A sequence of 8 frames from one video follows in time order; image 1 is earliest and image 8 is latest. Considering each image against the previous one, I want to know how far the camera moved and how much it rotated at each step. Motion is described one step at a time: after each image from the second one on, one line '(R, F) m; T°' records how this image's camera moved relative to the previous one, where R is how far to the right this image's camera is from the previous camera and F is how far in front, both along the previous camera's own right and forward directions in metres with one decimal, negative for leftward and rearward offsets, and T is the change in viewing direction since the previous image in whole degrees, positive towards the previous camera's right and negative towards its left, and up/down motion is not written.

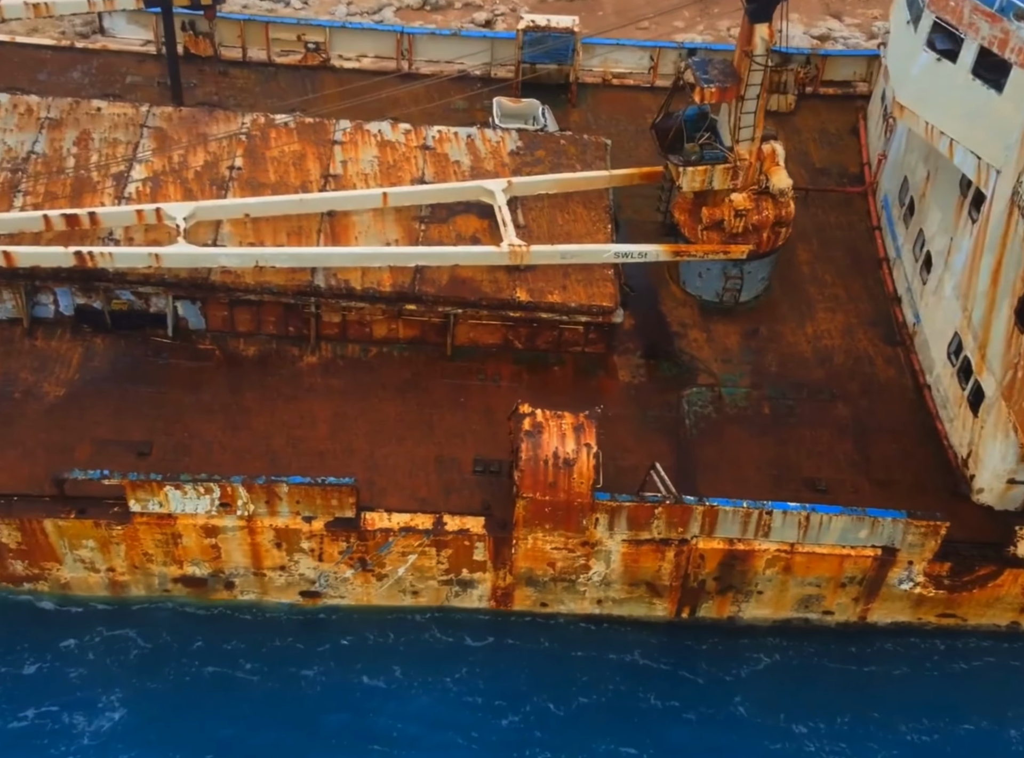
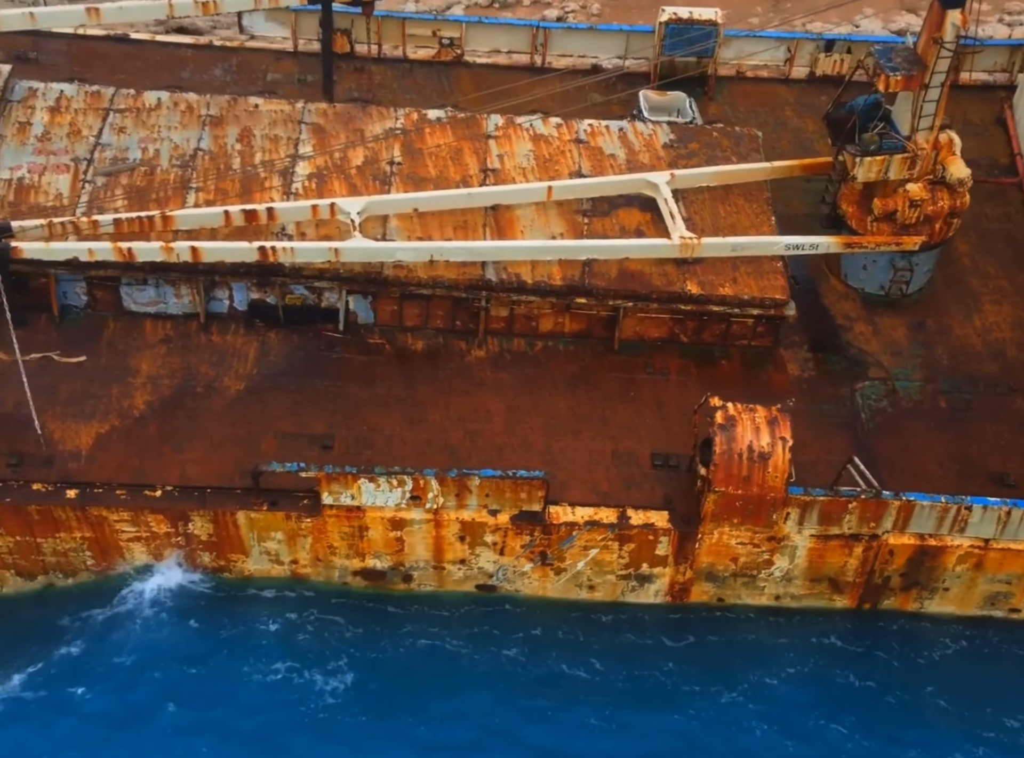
(-2.3, 0.0) m; -2°
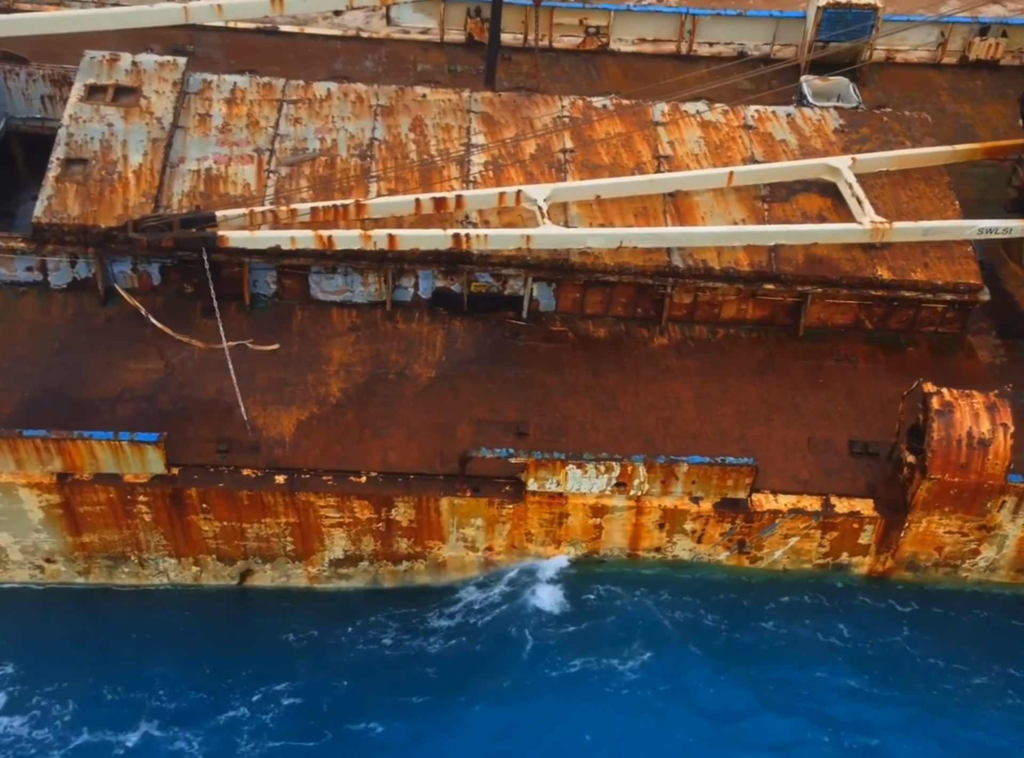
(-2.4, 0.0) m; -3°
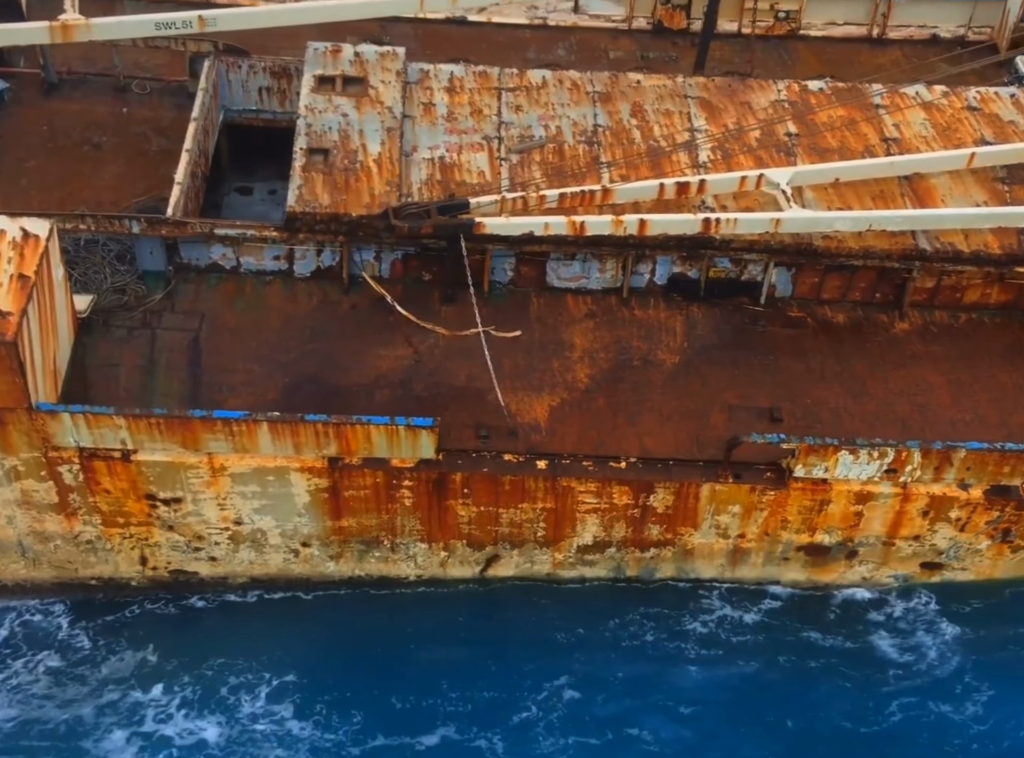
(-3.1, 0.0) m; -3°
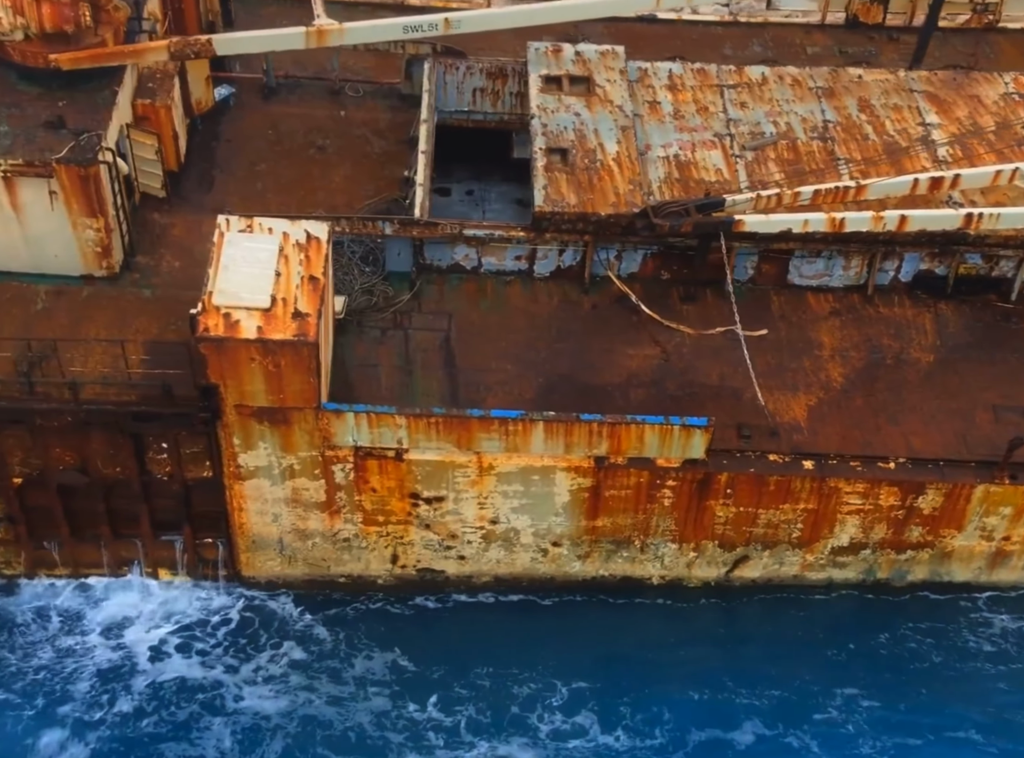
(-3.1, 0.0) m; -3°
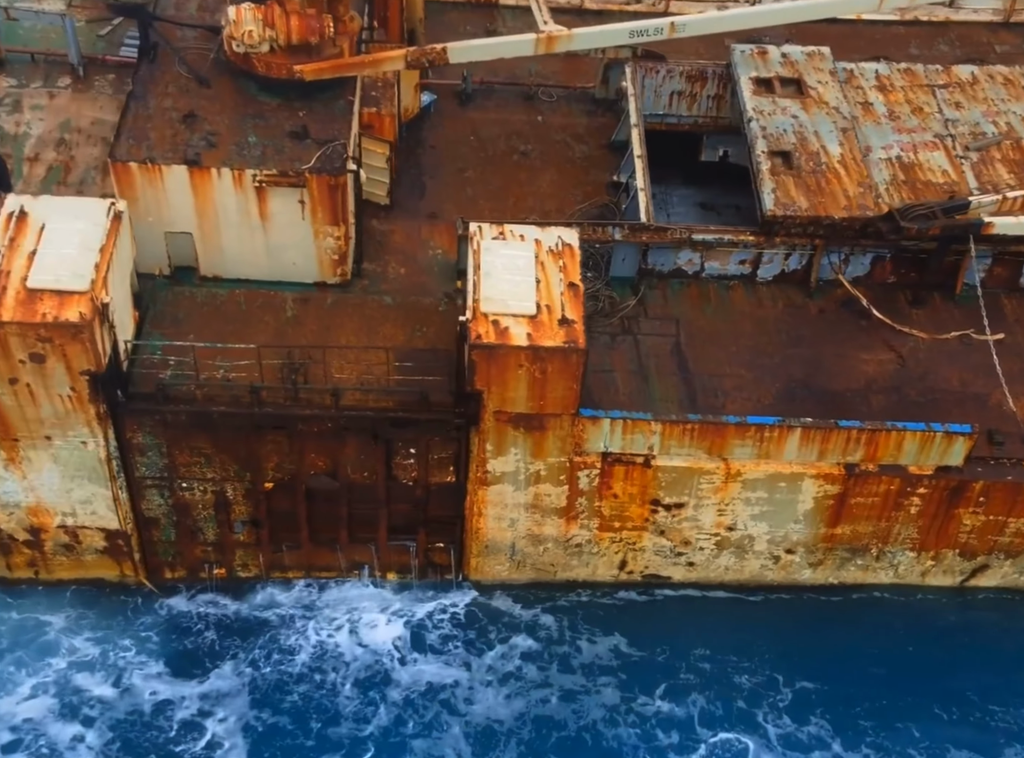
(-2.8, 0.0) m; -3°
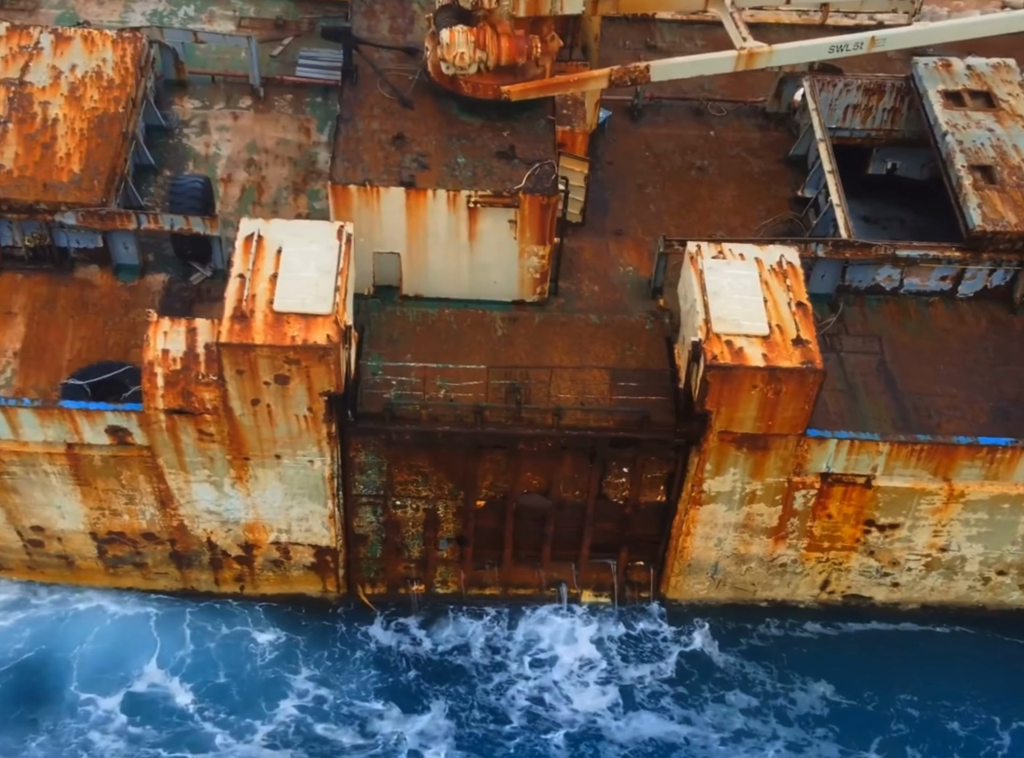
(-2.5, -0.1) m; -3°
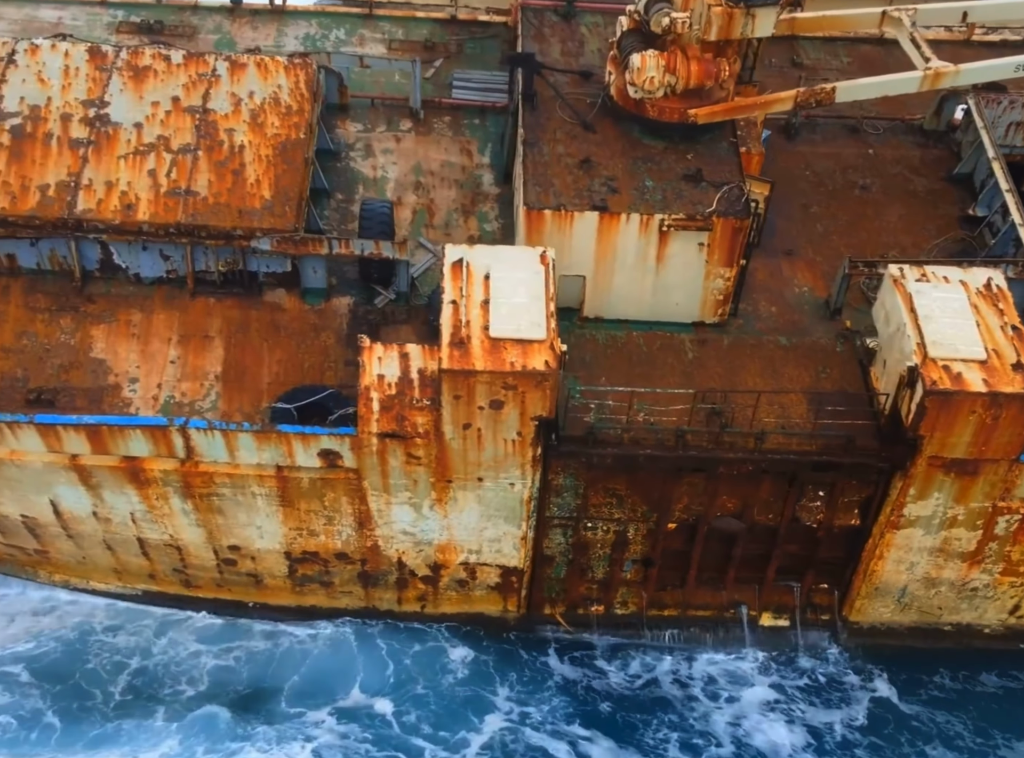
(-2.2, -0.1) m; -3°
